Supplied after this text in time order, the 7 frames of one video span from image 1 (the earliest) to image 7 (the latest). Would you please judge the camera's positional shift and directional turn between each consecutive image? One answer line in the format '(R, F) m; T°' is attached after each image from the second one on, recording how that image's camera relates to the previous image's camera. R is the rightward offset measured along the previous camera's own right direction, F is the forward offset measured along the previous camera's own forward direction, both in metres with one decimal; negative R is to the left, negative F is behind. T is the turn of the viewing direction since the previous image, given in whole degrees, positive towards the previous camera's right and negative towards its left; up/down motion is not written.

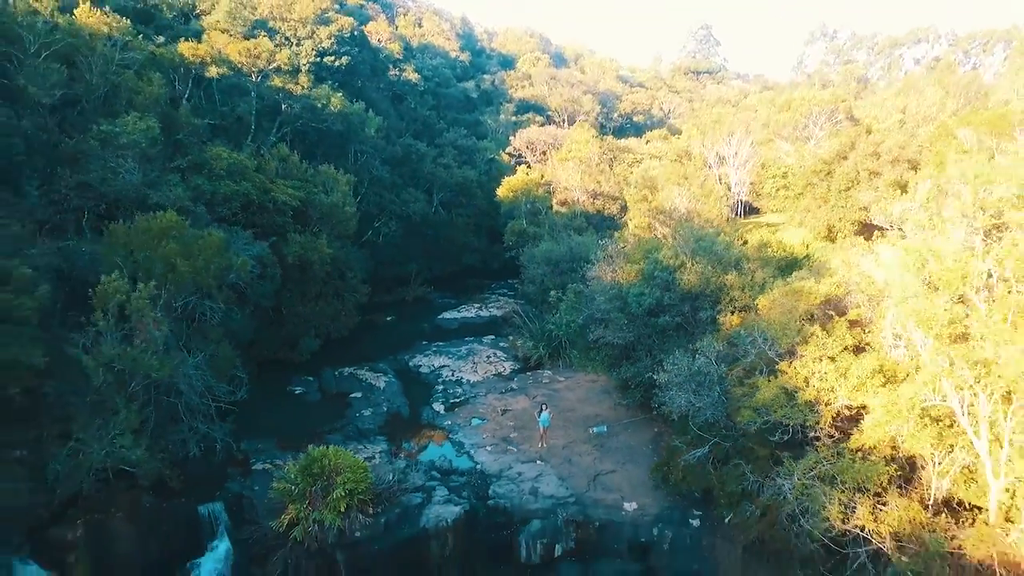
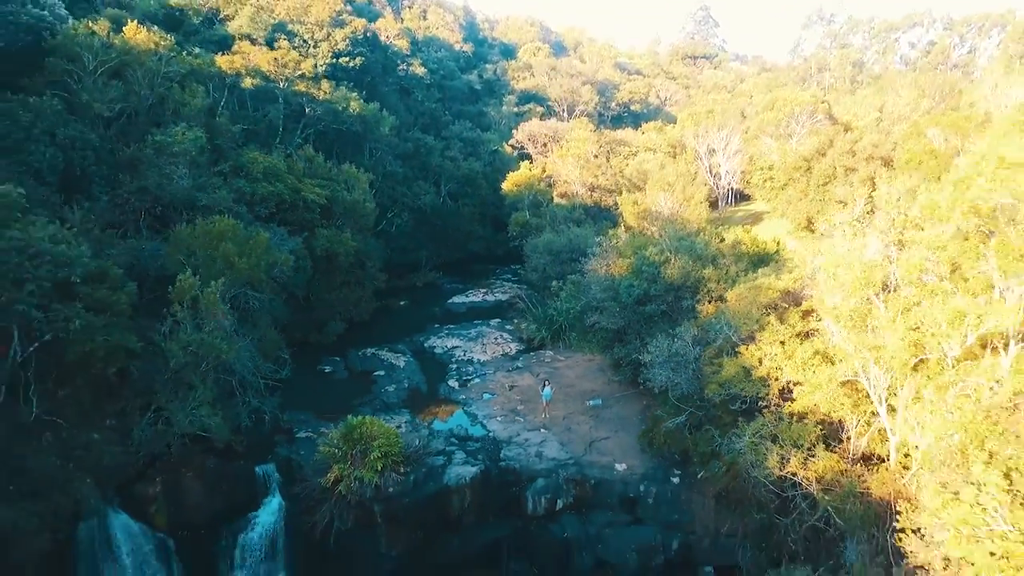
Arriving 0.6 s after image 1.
(-0.2, -3.2) m; 0°
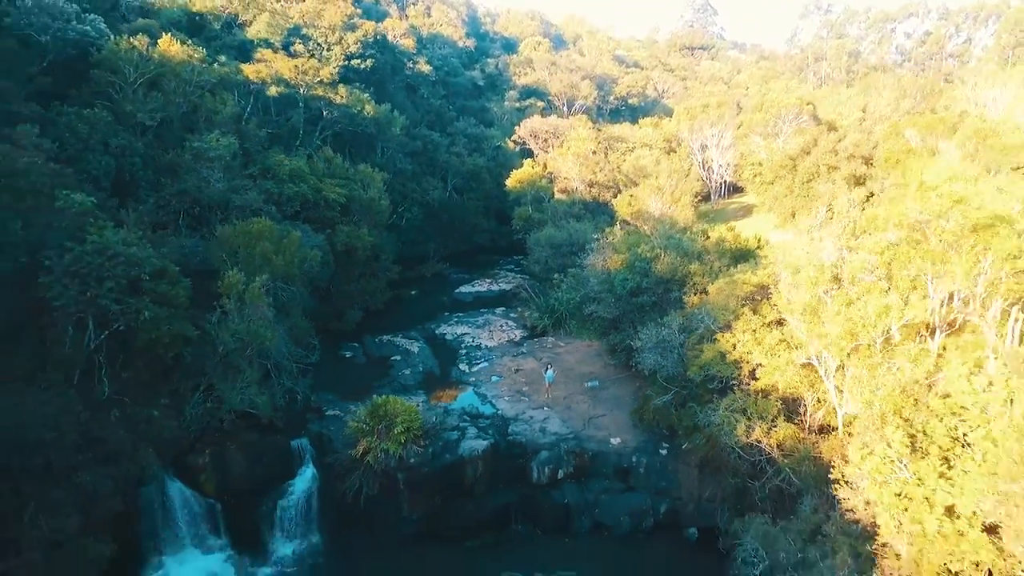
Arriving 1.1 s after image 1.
(-0.2, -2.7) m; 0°
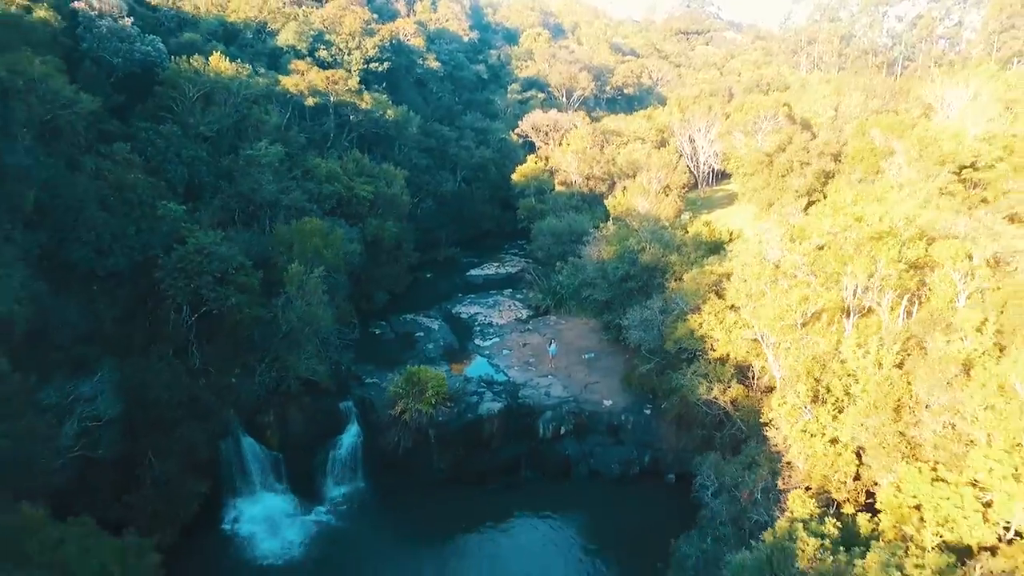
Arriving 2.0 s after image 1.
(-0.4, -4.9) m; 0°
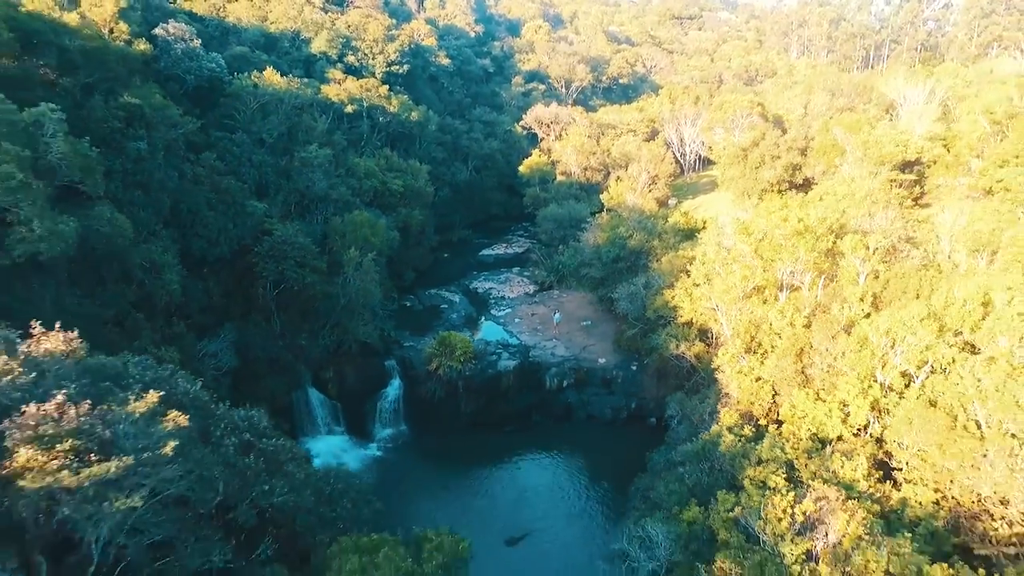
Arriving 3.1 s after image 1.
(-0.7, -6.8) m; 0°
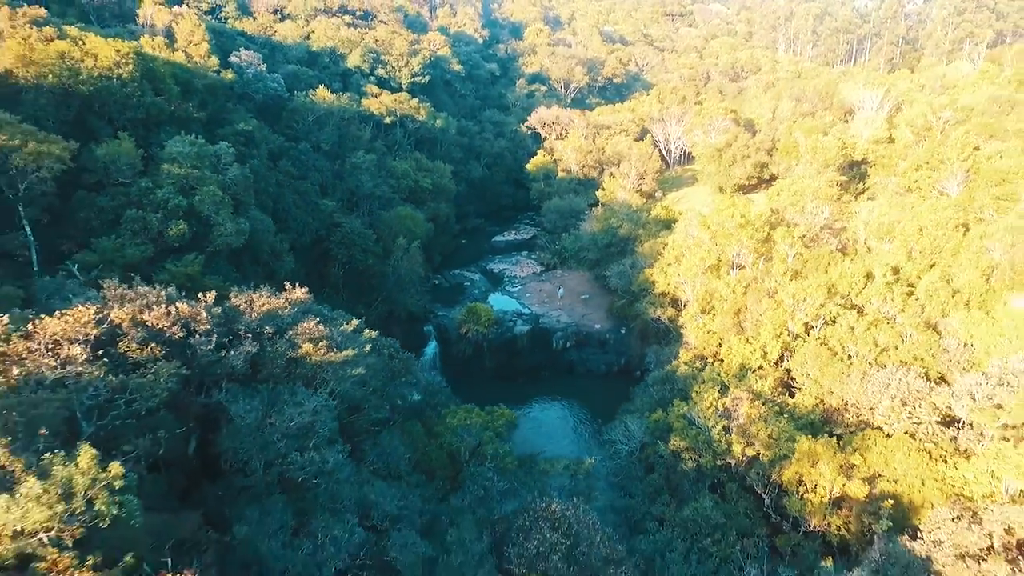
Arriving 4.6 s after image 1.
(-1.0, -9.0) m; 0°
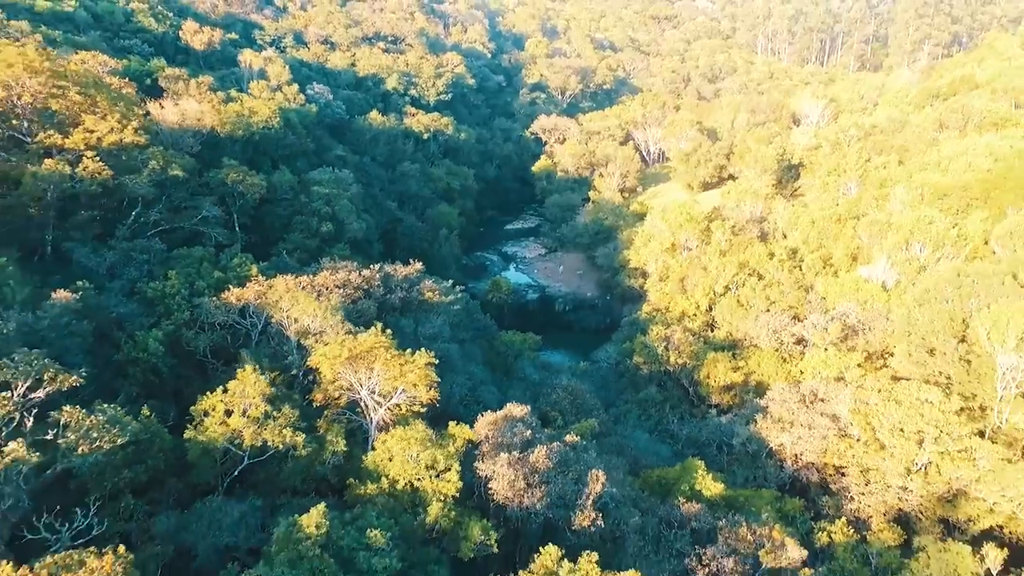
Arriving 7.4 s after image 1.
(-1.4, -15.0) m; 0°
